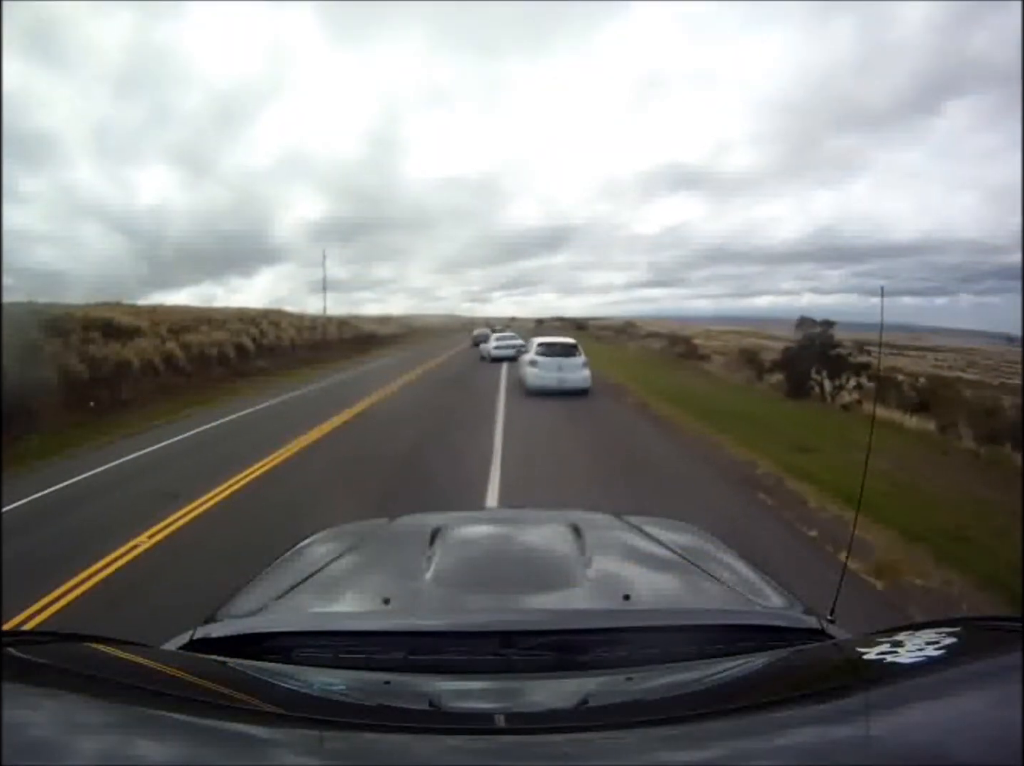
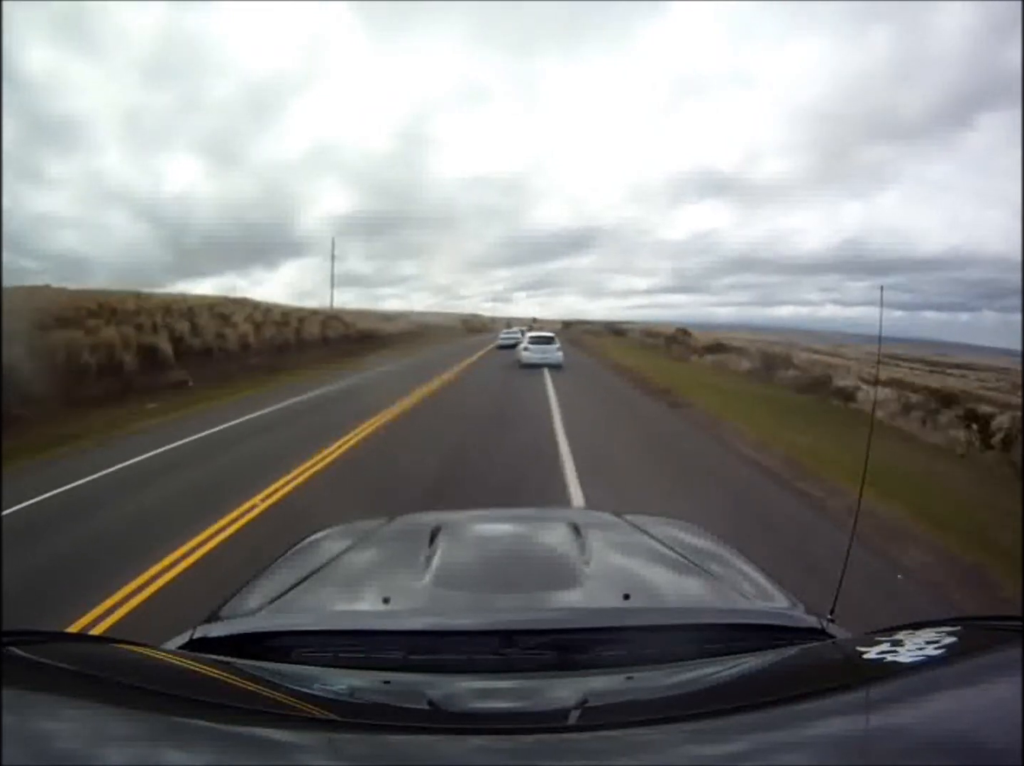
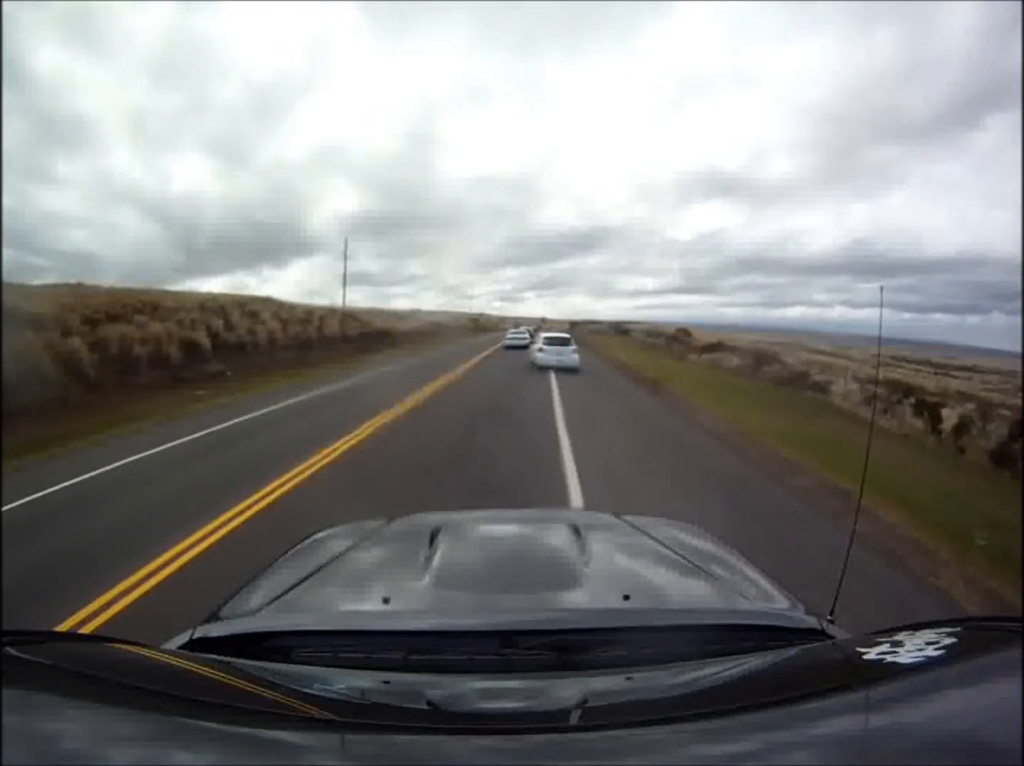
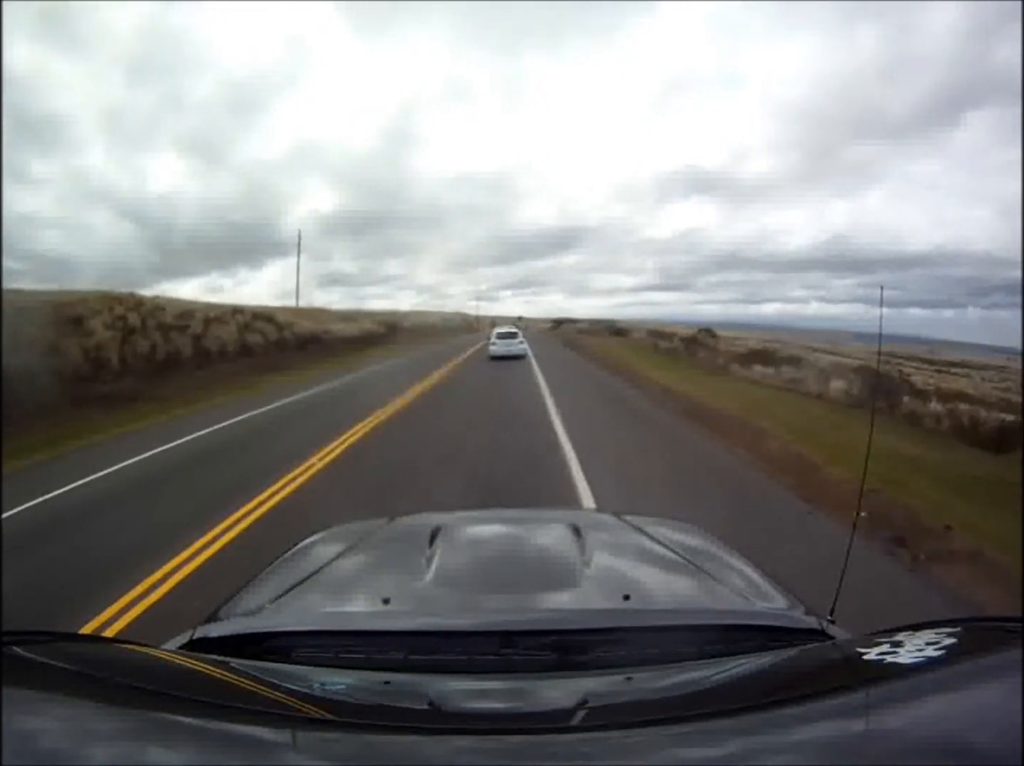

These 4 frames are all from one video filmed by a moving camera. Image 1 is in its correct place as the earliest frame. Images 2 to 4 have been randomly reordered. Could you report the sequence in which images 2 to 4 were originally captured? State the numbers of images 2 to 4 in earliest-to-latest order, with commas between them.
3, 2, 4
